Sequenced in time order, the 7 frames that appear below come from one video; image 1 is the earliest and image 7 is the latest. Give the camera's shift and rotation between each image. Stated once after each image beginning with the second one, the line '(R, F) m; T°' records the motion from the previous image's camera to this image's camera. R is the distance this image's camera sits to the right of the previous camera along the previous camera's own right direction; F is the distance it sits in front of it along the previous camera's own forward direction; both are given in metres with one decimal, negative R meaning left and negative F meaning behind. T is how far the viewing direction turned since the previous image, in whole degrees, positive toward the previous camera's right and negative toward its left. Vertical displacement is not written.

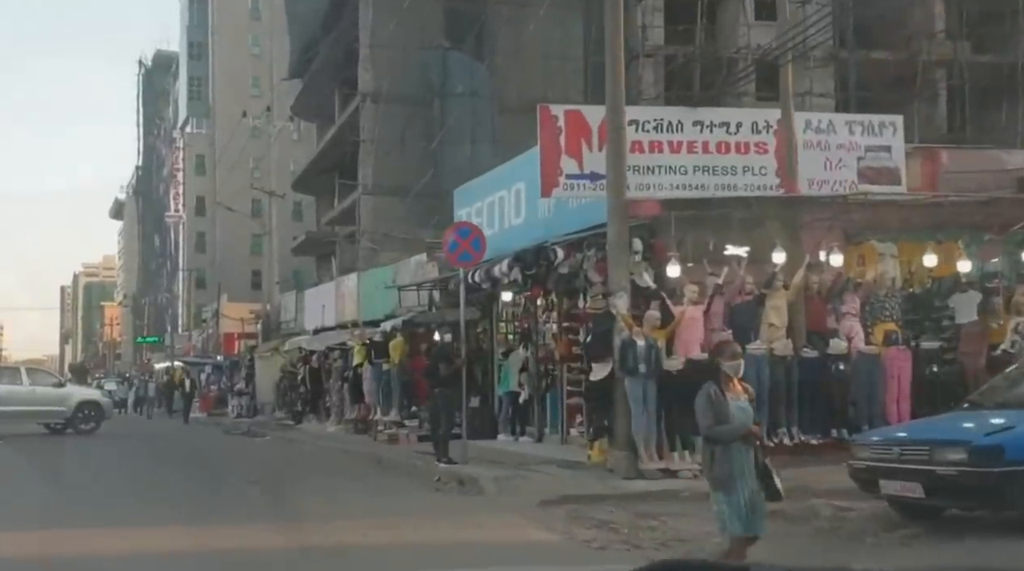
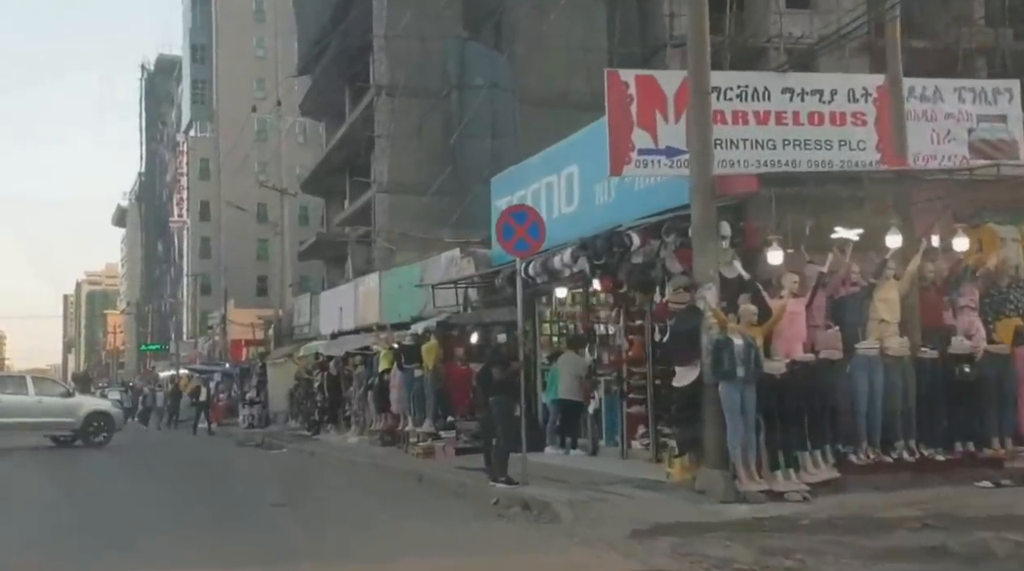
(-0.7, +2.1) m; 0°
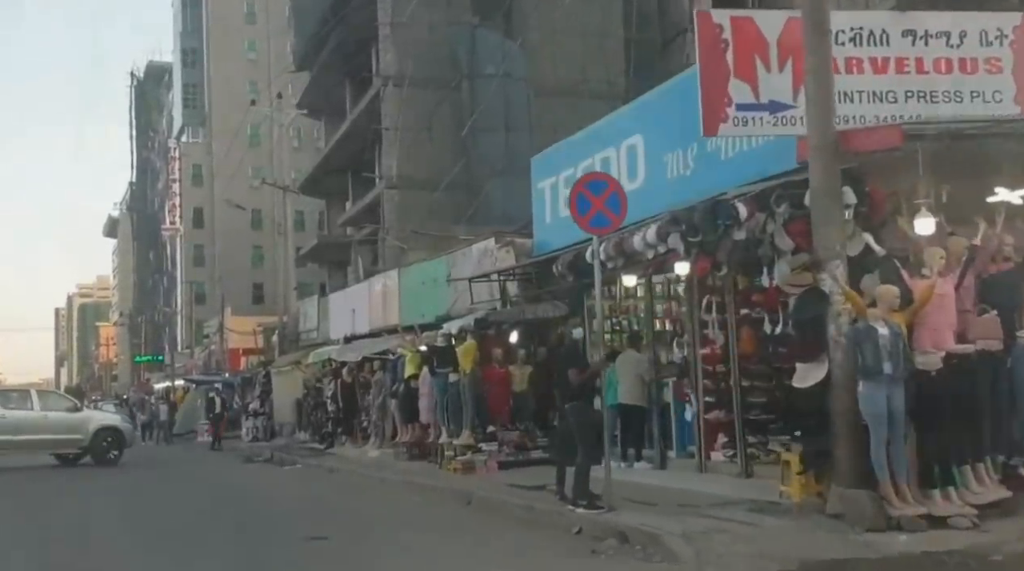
(-0.8, +2.3) m; 0°
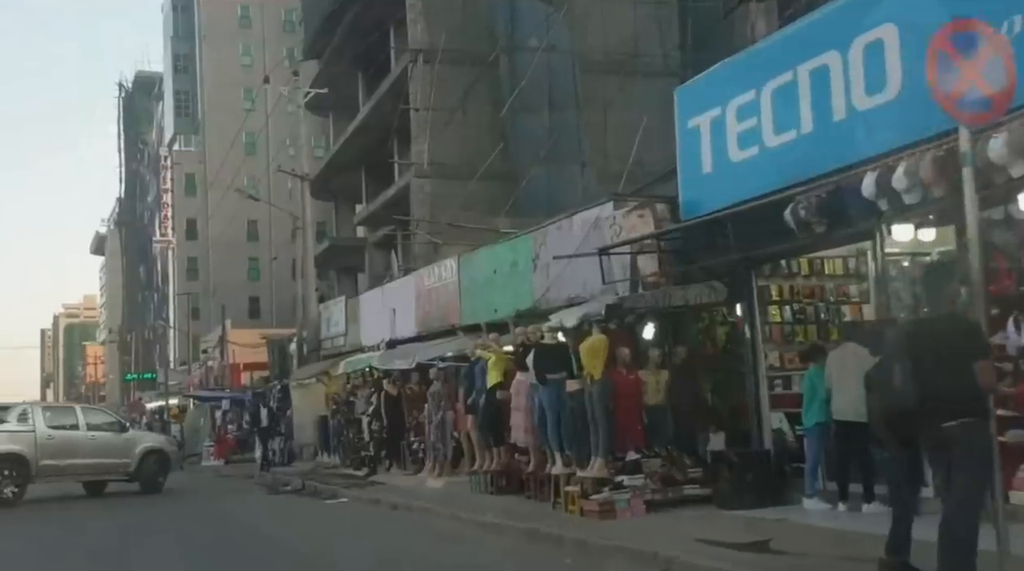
(-1.8, +4.8) m; +1°
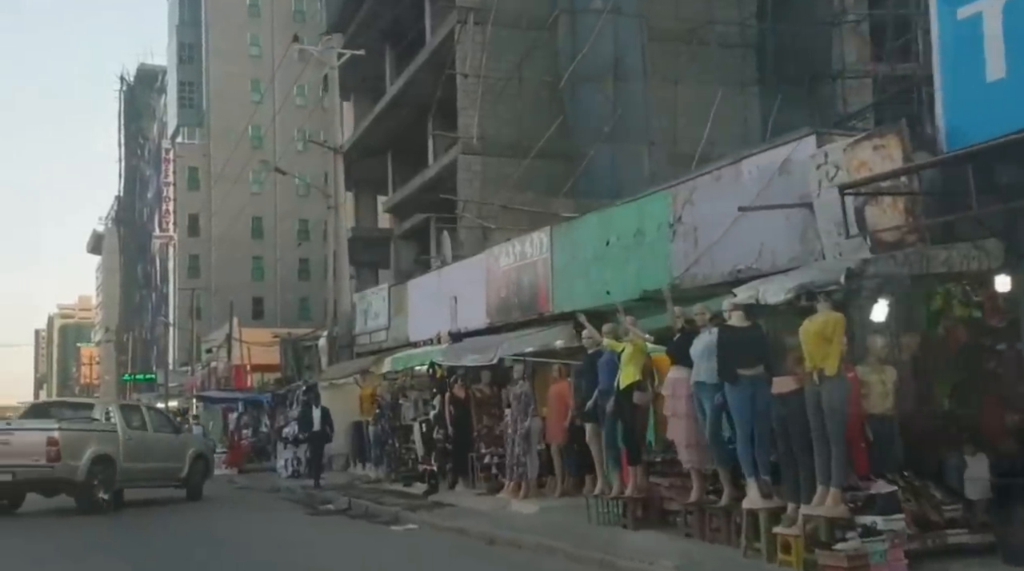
(-1.6, +4.0) m; 0°
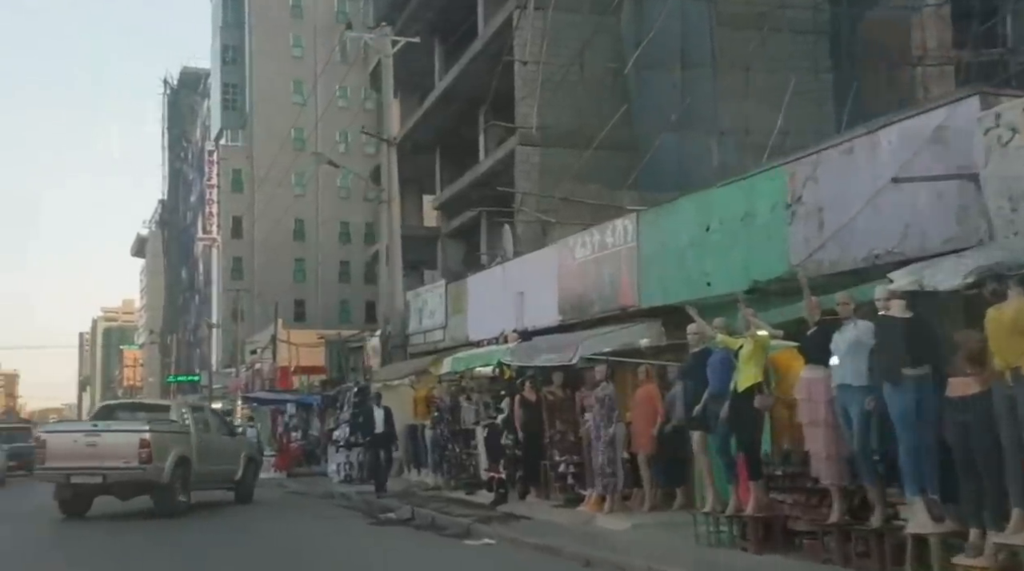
(-0.6, +1.5) m; -2°
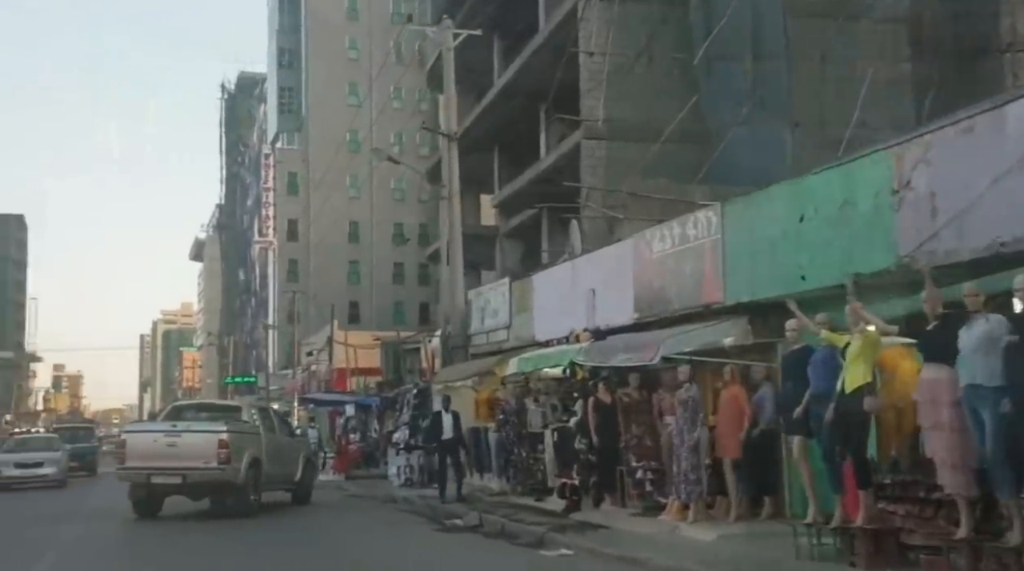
(-0.3, +0.8) m; -3°
